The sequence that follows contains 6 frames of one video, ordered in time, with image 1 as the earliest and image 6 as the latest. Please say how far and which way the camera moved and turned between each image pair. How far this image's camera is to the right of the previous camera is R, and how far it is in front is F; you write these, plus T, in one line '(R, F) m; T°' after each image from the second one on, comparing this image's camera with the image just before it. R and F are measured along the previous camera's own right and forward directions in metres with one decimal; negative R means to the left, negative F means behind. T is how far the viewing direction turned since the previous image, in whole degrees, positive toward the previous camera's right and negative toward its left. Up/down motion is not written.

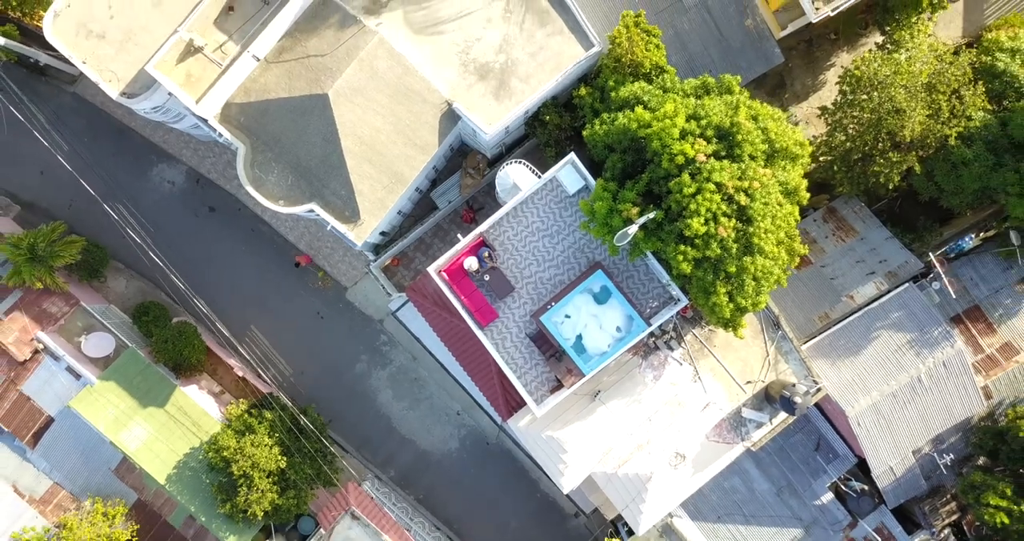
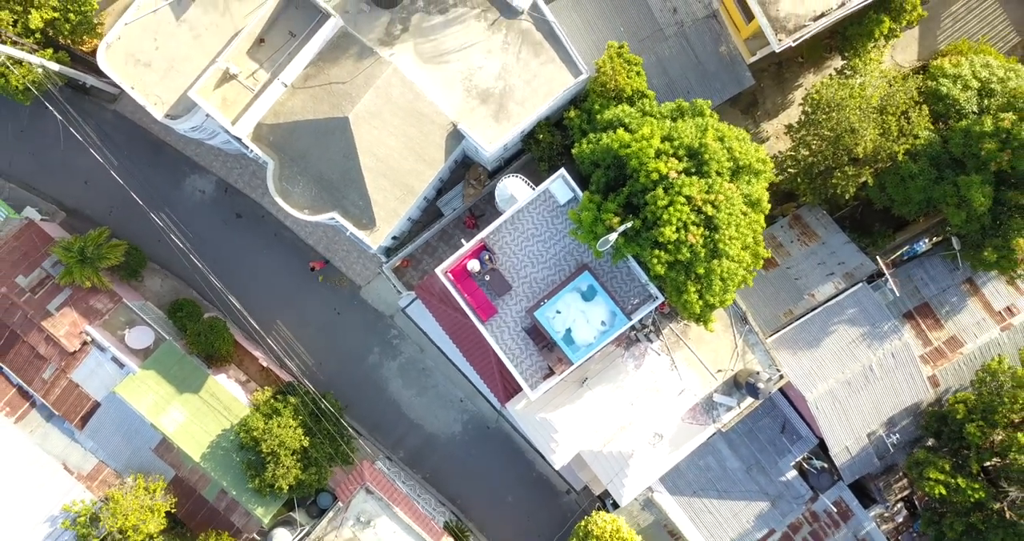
(+0.1, -2.4) m; 0°
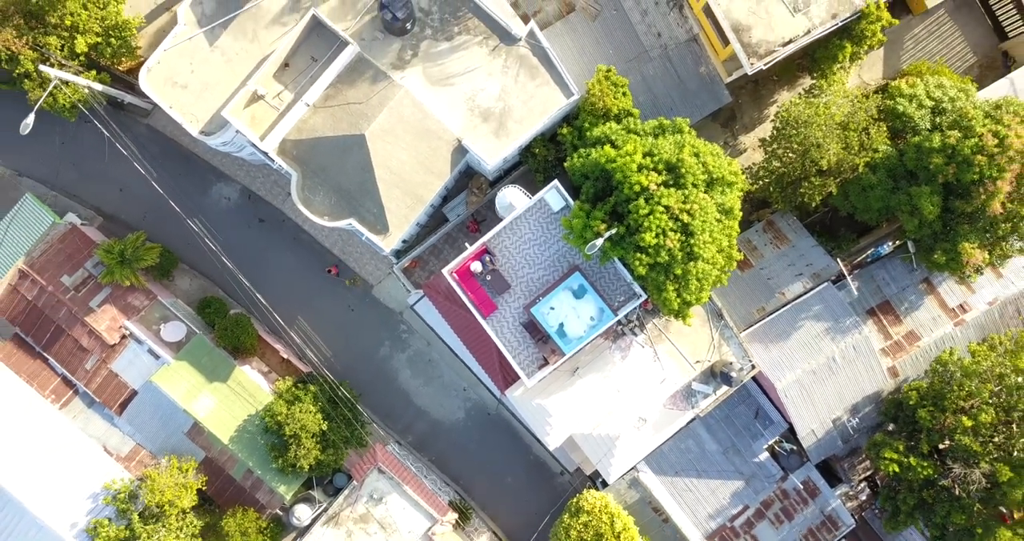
(+0.1, -2.3) m; 0°
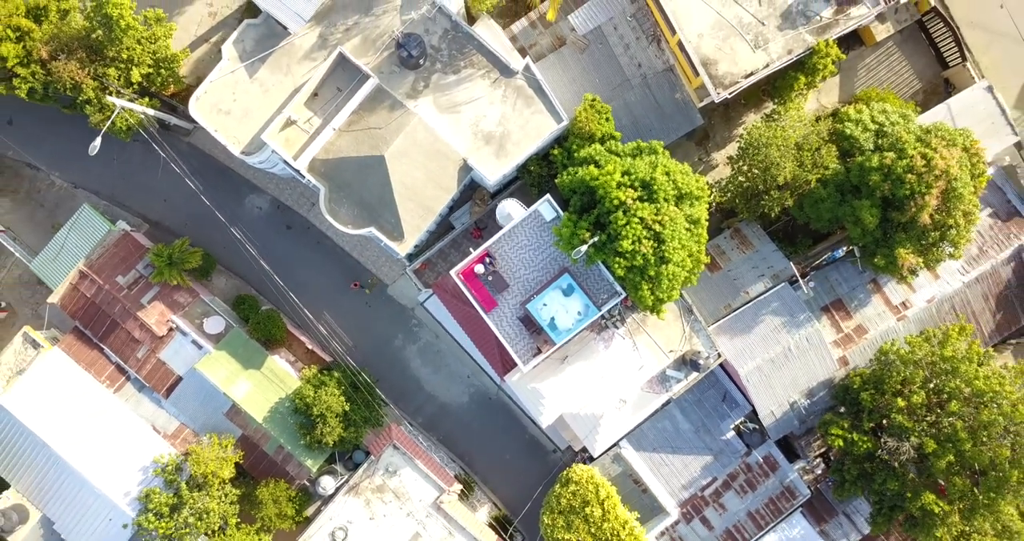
(+0.1, -3.5) m; 0°
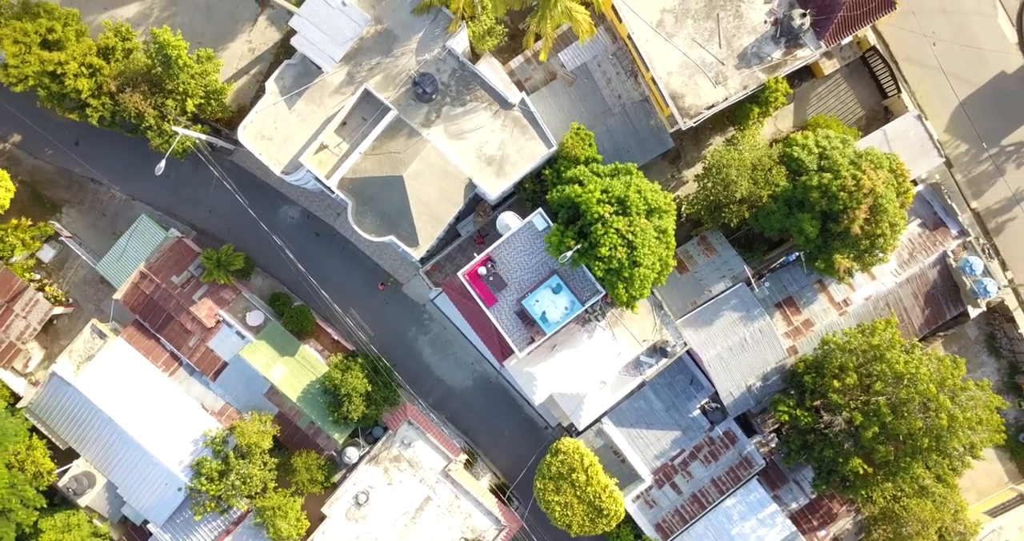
(+0.1, -4.8) m; 0°
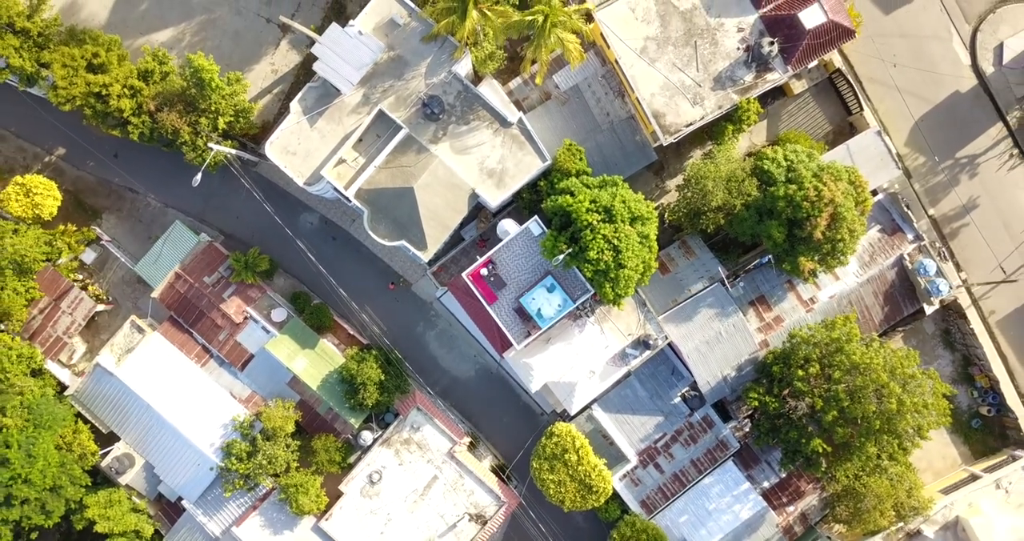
(+0.1, -3.5) m; 0°
